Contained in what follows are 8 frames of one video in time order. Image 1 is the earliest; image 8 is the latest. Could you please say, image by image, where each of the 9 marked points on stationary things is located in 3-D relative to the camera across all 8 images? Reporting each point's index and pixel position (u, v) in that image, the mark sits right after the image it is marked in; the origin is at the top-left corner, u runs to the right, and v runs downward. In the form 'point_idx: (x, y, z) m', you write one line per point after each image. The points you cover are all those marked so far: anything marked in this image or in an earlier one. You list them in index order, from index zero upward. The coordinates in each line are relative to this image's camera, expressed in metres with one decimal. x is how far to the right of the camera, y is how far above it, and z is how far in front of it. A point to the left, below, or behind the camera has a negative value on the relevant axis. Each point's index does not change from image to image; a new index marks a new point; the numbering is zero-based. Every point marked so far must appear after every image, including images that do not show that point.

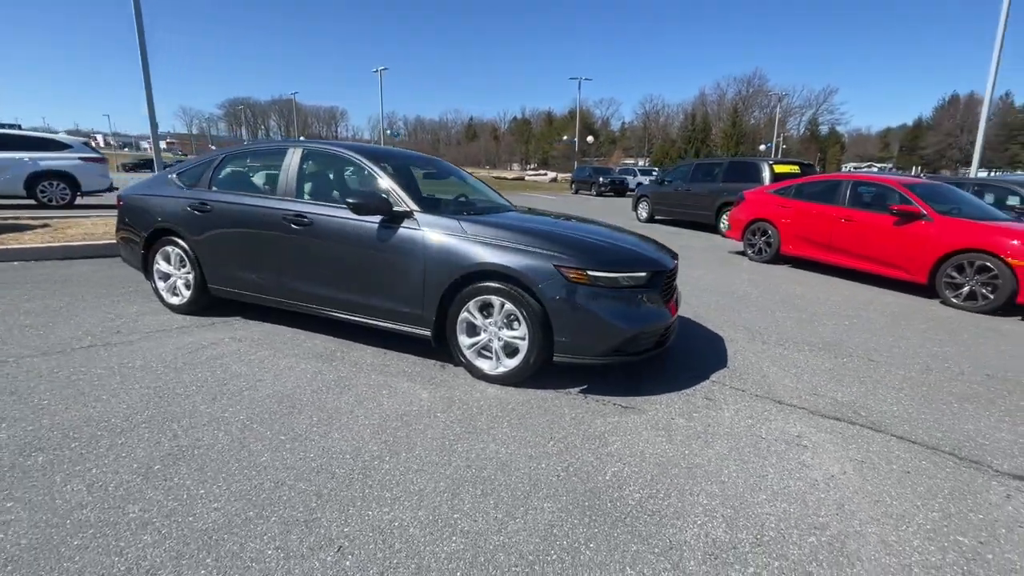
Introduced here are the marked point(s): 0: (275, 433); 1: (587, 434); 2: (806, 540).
0: (-1.4, -0.8, +2.8) m
1: (+0.5, -0.9, +3.0) m
2: (+1.4, -1.2, +2.2) m
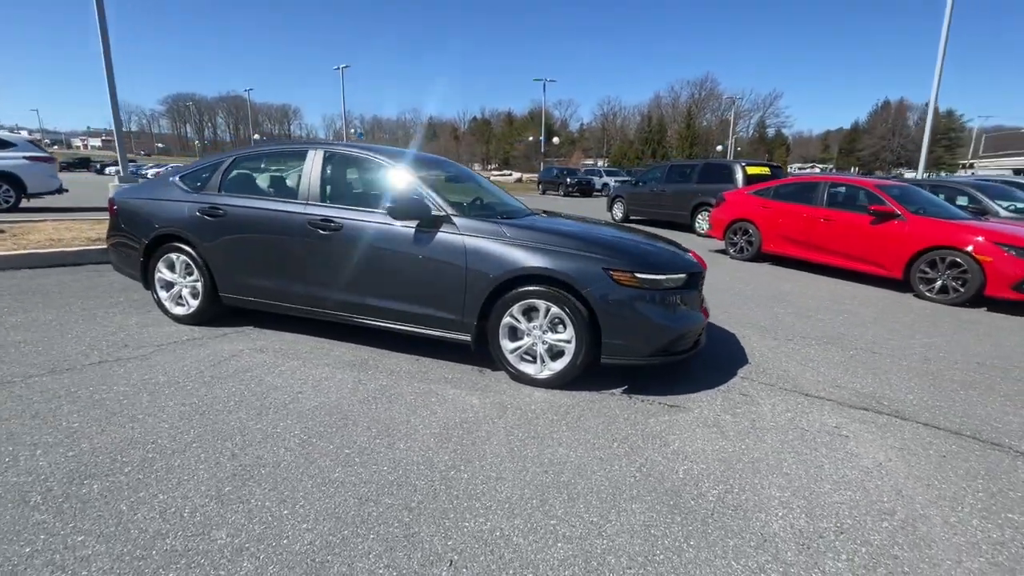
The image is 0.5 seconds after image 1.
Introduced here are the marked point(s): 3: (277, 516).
0: (-1.0, -0.9, +2.7) m
1: (+0.9, -0.9, +3.0) m
2: (+1.8, -1.2, +2.3) m
3: (-1.0, -1.0, +2.1) m
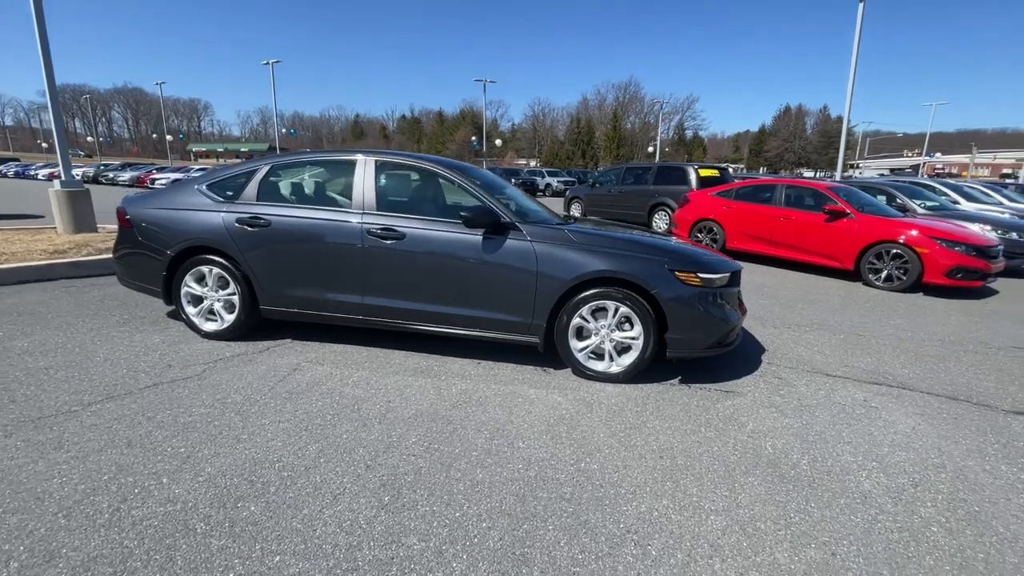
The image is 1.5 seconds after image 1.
0: (-0.3, -0.9, +2.8) m
1: (+1.5, -0.9, +3.4) m
2: (+2.6, -1.1, +2.8) m
3: (-0.3, -1.1, +2.2) m
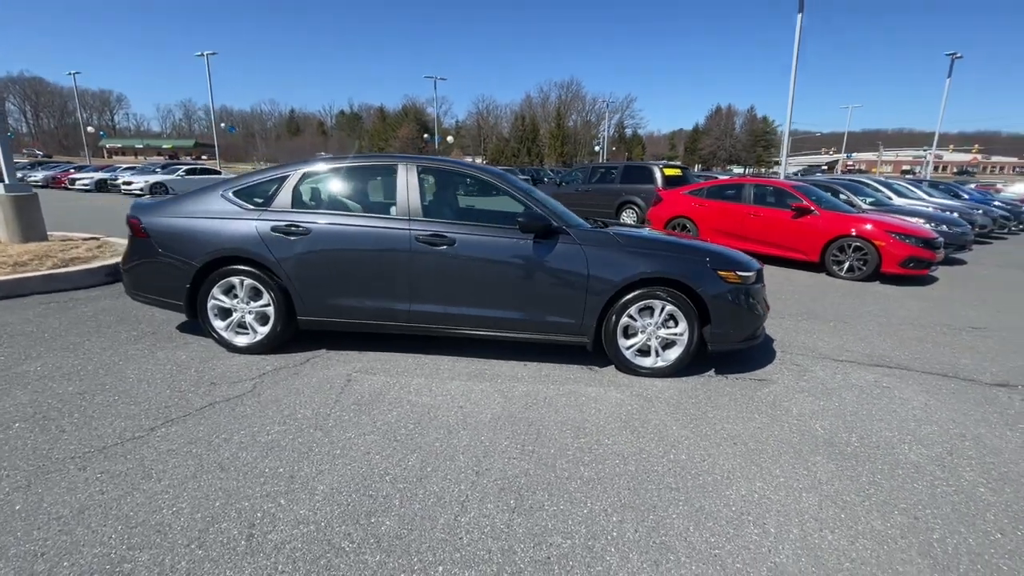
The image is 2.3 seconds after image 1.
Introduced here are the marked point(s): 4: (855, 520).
0: (+0.3, -1.0, +2.9) m
1: (+2.0, -0.9, +3.7) m
2: (+3.1, -1.1, +3.2) m
3: (+0.4, -1.1, +2.3) m
4: (+1.8, -1.2, +2.4) m
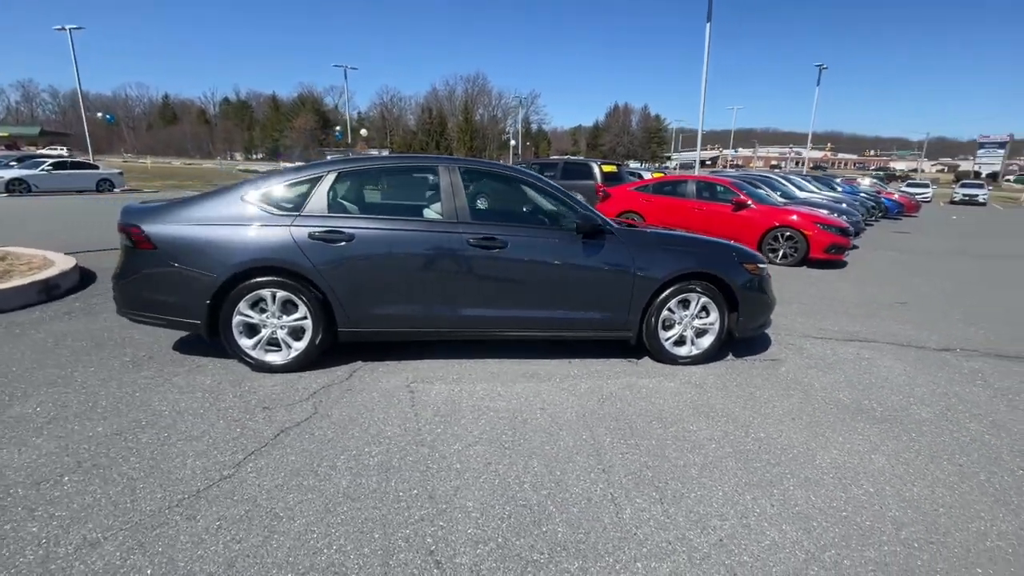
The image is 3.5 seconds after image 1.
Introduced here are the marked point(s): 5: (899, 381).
0: (+0.9, -1.0, +3.0) m
1: (+2.5, -0.8, +4.1) m
2: (+3.6, -0.9, +3.9) m
3: (+1.1, -1.1, +2.5) m
4: (+2.5, -1.1, +2.9) m
5: (+3.4, -0.8, +4.2) m
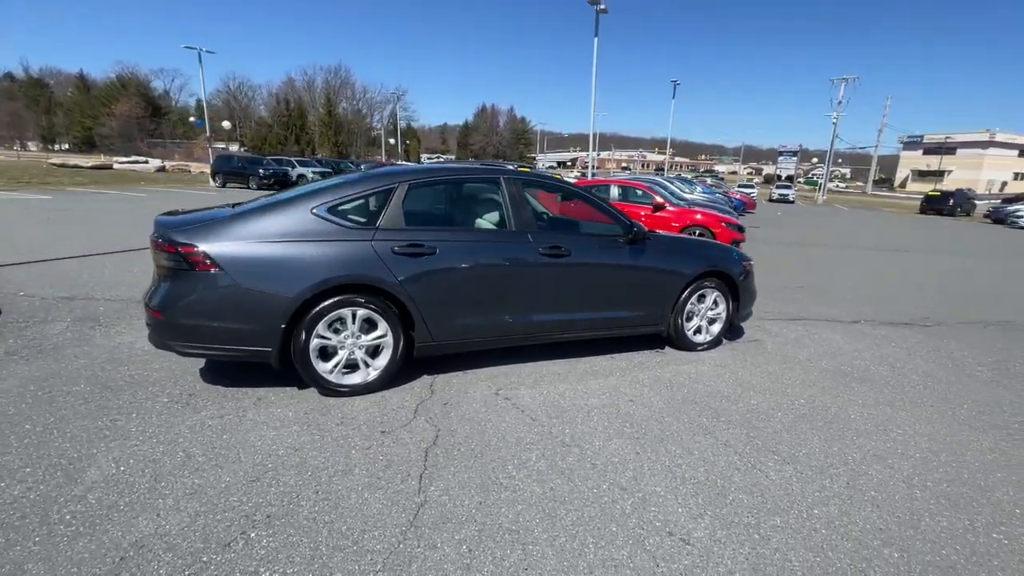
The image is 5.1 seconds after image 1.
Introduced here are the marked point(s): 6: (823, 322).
0: (+1.7, -1.0, +3.6) m
1: (+2.9, -0.7, +5.1) m
2: (+4.1, -0.8, +5.1) m
3: (+2.0, -1.1, +3.1) m
4: (+3.3, -1.0, +3.8) m
5: (+3.8, -0.7, +5.4) m
6: (+4.2, -0.5, +6.5) m
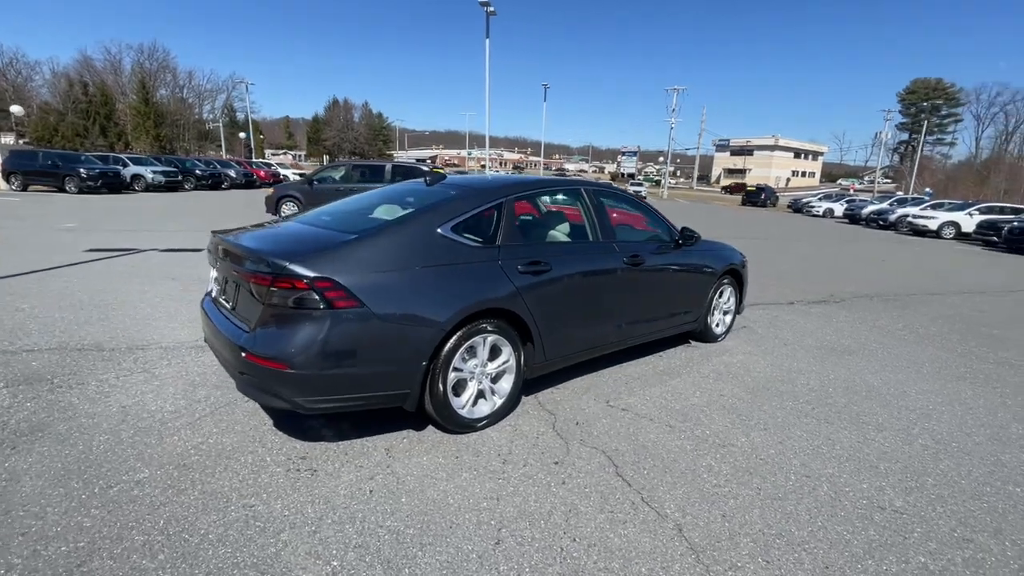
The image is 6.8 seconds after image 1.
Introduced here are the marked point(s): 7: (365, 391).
0: (+2.6, -0.9, +4.1) m
1: (+3.3, -0.6, +5.8) m
2: (+4.4, -0.6, +6.3) m
3: (+3.0, -1.0, +3.8) m
4: (+4.0, -0.9, +4.8) m
5: (+4.1, -0.5, +6.5) m
6: (+4.1, -0.3, +7.6) m
7: (-0.9, -0.6, +2.8) m
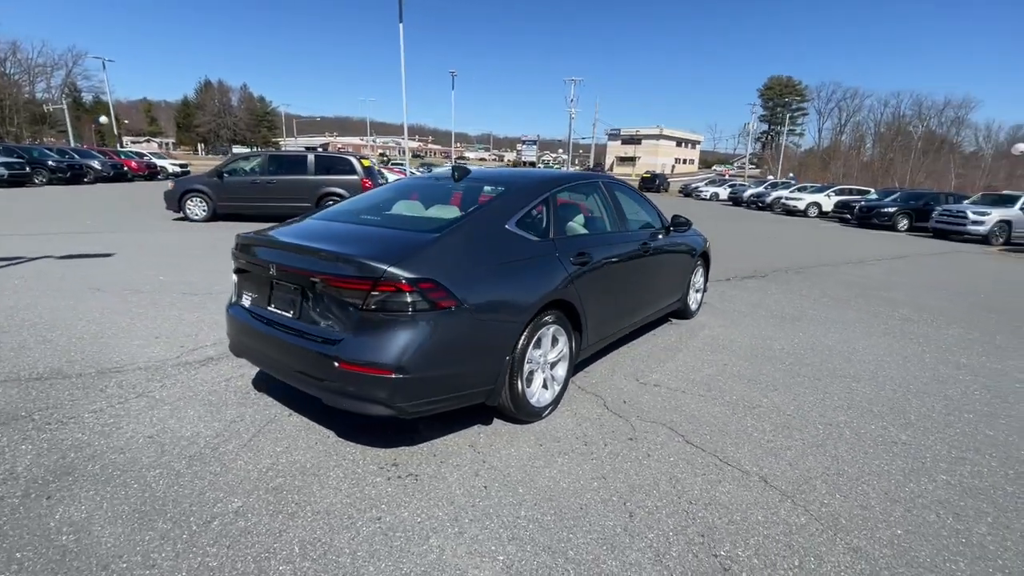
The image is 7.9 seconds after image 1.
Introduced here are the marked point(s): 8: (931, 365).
0: (+2.8, -0.7, +4.8) m
1: (+3.1, -0.3, +6.6) m
2: (+4.1, -0.2, +7.2) m
3: (+3.3, -0.8, +4.5) m
4: (+4.0, -0.6, +5.7) m
5: (+3.8, -0.2, +7.3) m
6: (+3.6, +0.1, +8.4) m
7: (-0.3, -0.6, +2.8) m
8: (+4.2, -0.8, +4.8) m
